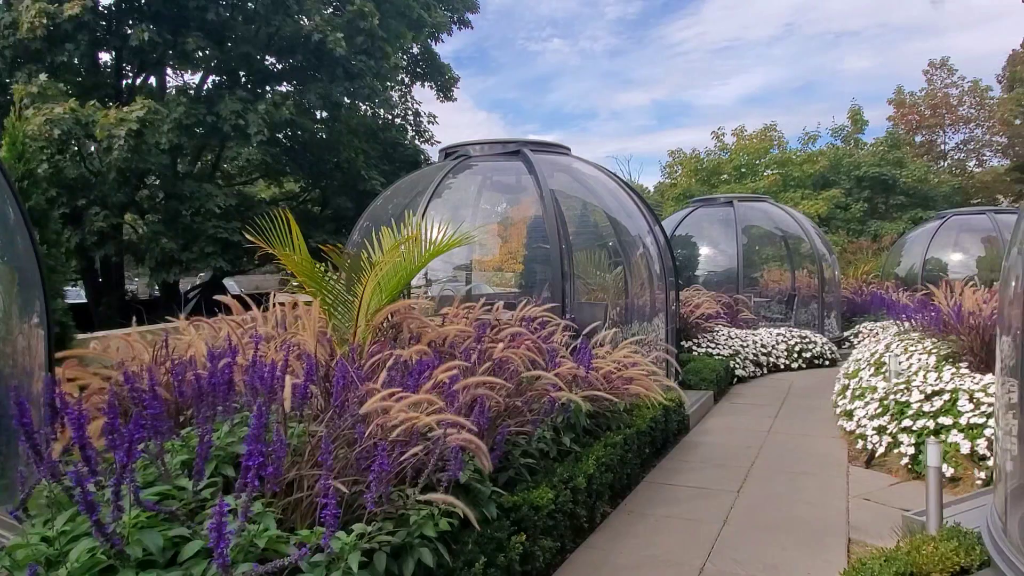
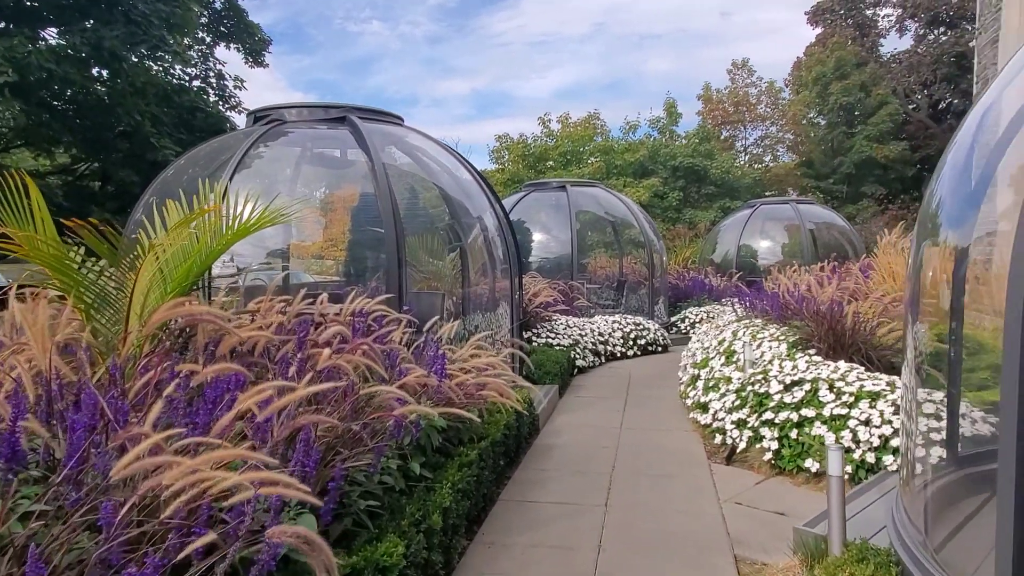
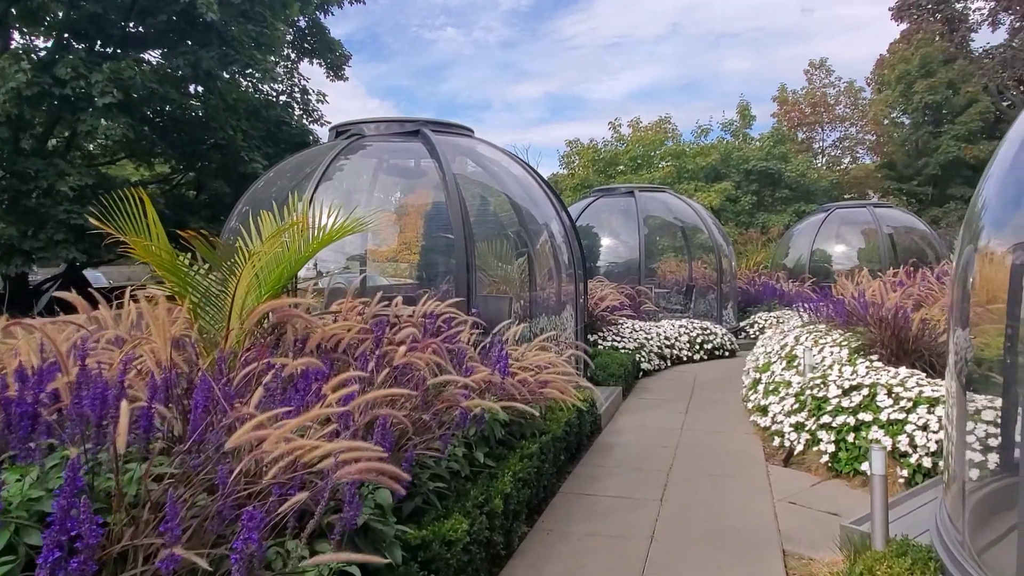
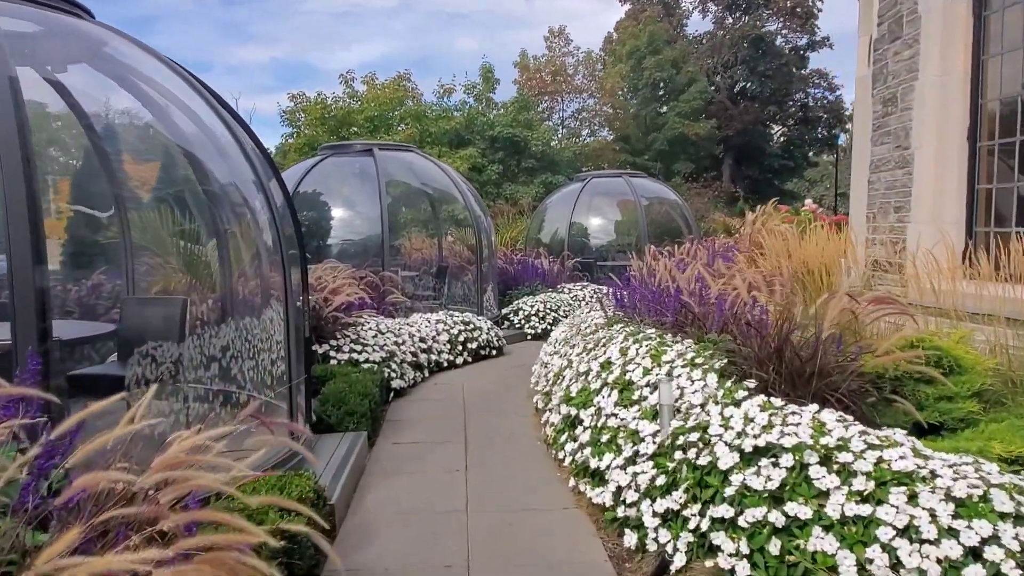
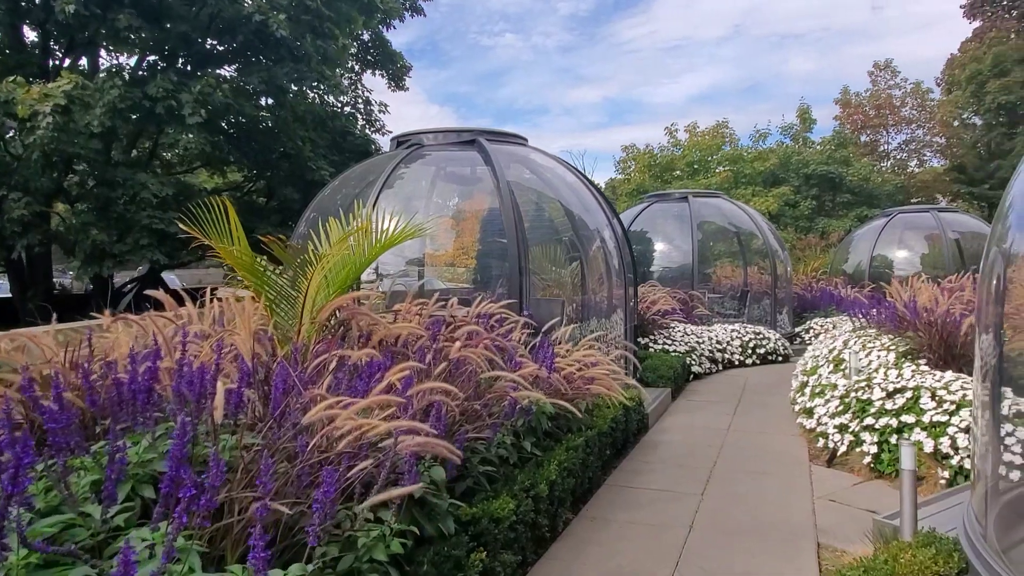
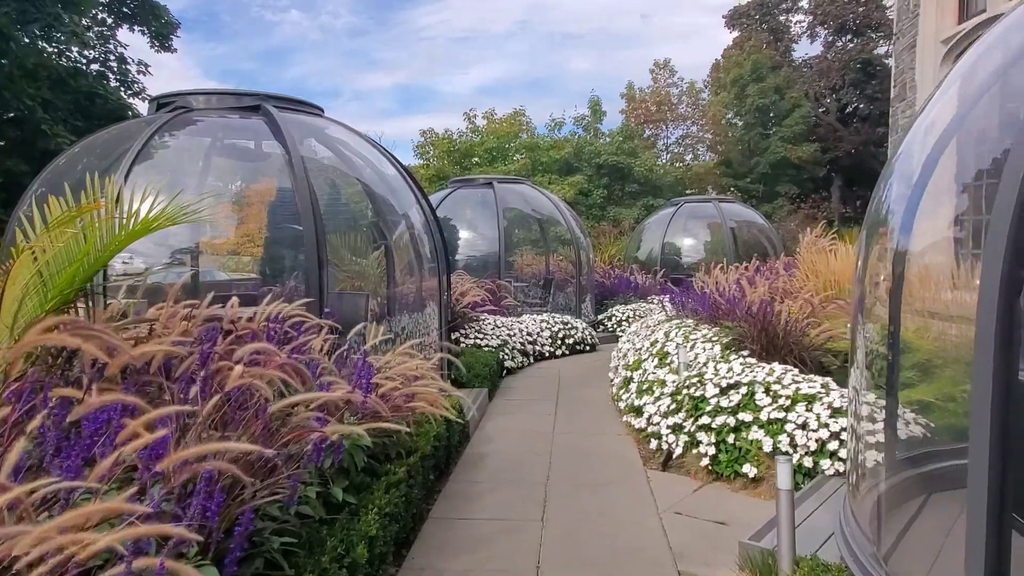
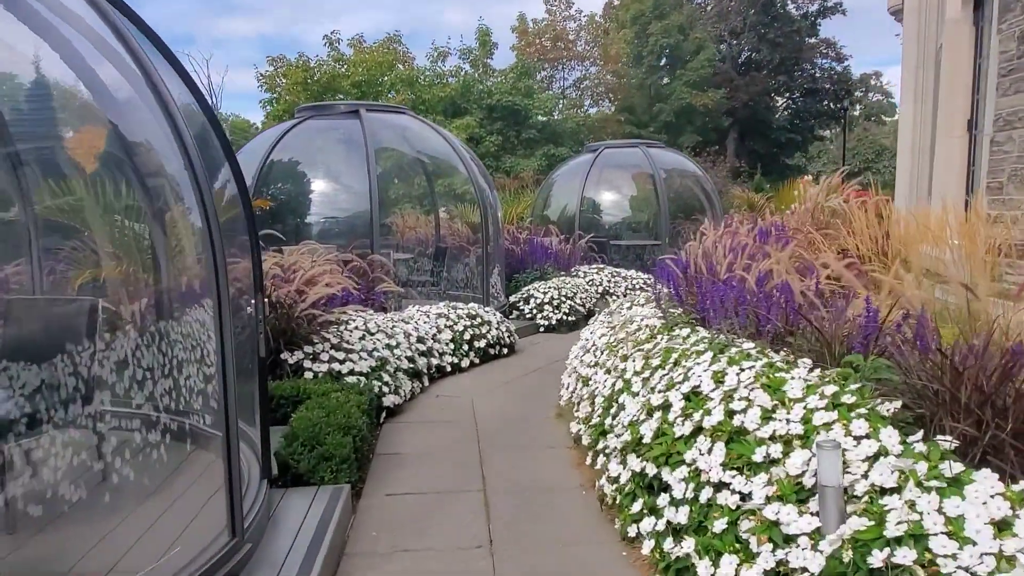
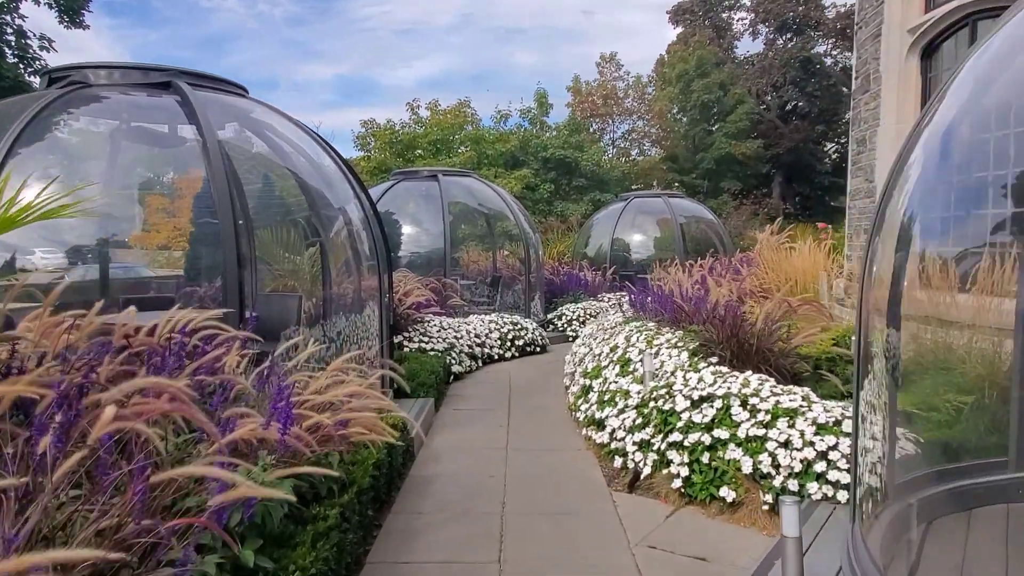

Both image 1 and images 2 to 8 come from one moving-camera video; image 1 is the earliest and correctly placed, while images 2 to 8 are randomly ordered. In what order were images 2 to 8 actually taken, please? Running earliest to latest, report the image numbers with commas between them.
5, 3, 2, 6, 8, 4, 7
